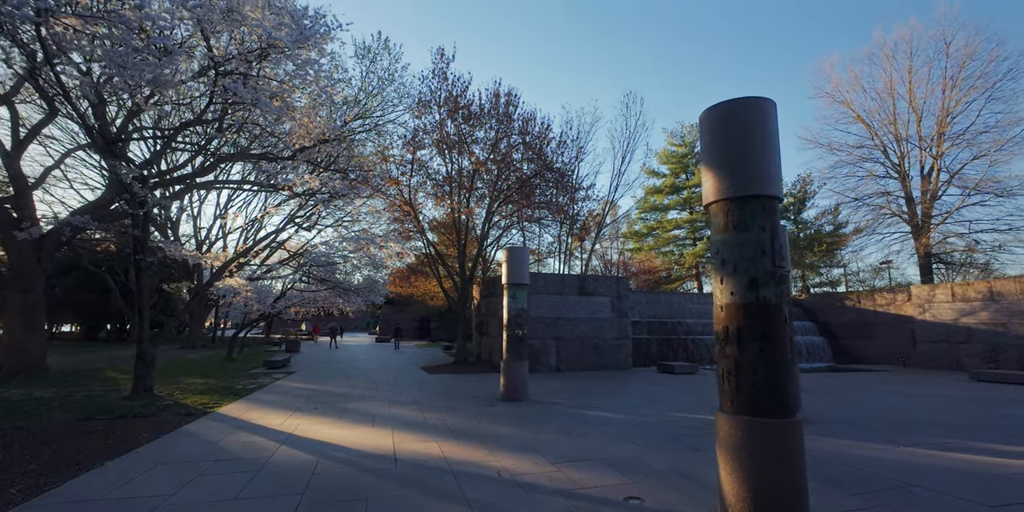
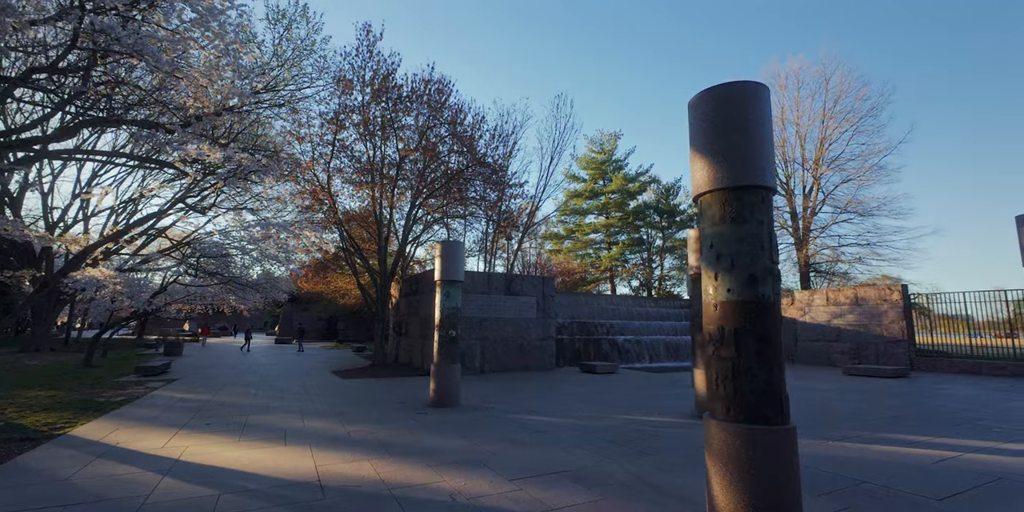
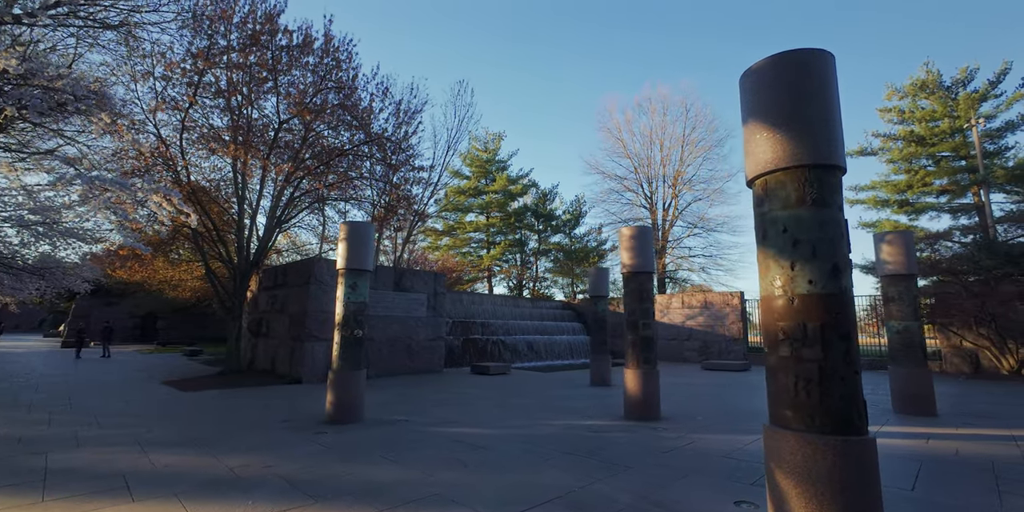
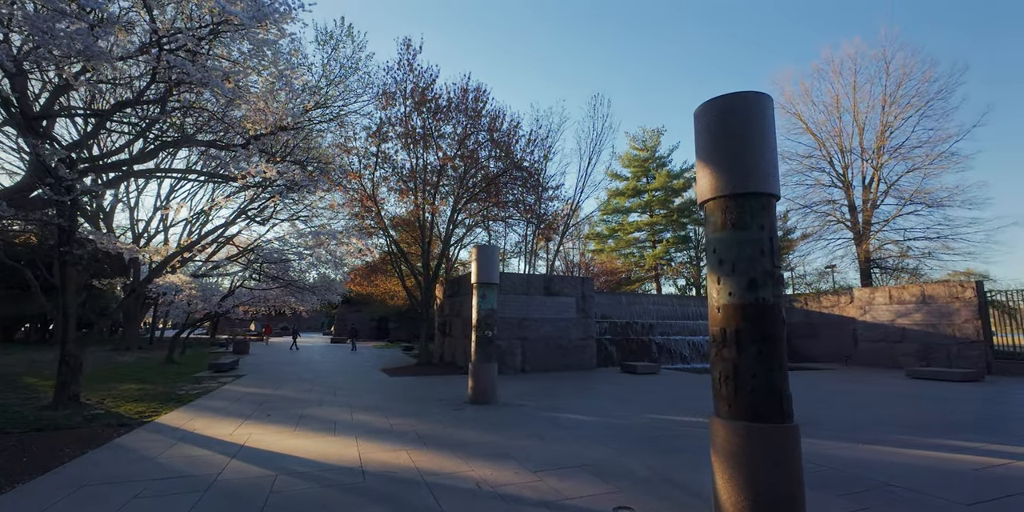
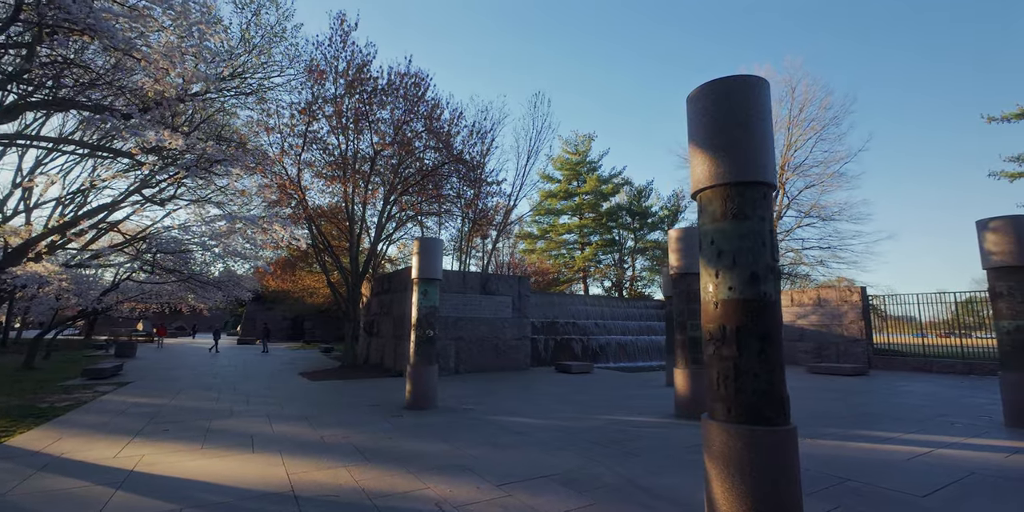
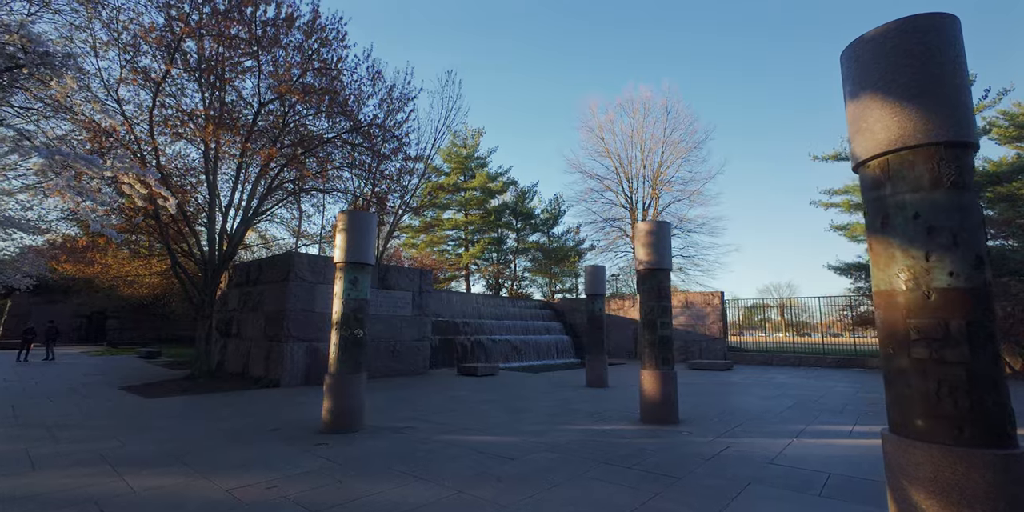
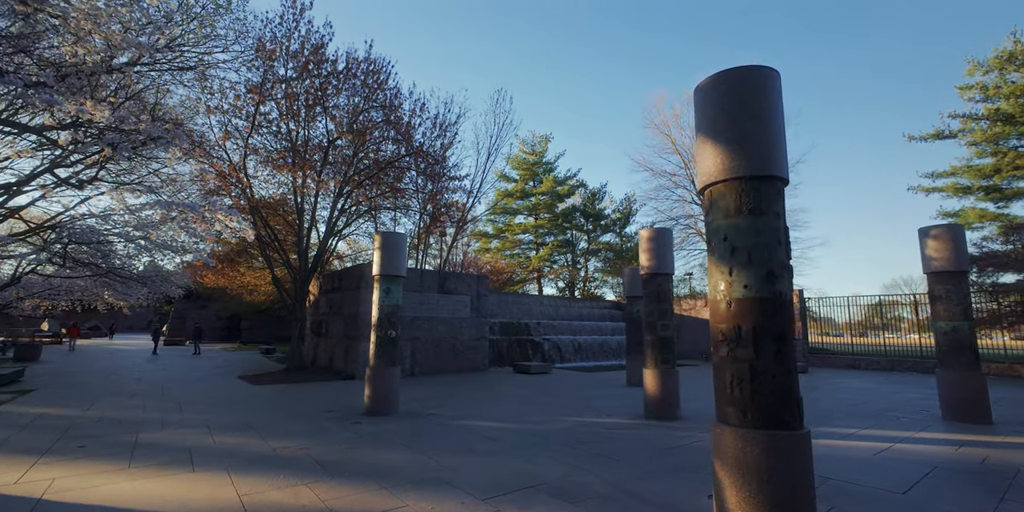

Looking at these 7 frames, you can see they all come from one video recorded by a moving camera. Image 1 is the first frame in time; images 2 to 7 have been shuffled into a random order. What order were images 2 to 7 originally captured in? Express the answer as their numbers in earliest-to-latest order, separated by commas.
4, 2, 5, 7, 3, 6
